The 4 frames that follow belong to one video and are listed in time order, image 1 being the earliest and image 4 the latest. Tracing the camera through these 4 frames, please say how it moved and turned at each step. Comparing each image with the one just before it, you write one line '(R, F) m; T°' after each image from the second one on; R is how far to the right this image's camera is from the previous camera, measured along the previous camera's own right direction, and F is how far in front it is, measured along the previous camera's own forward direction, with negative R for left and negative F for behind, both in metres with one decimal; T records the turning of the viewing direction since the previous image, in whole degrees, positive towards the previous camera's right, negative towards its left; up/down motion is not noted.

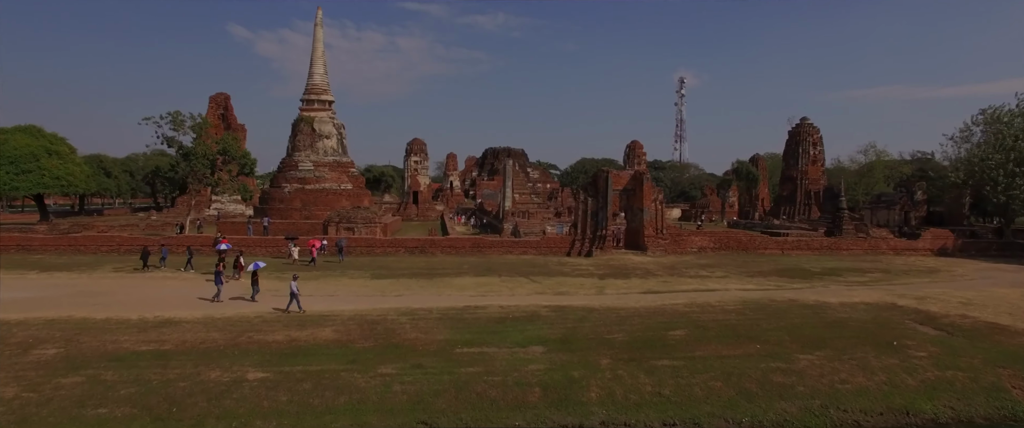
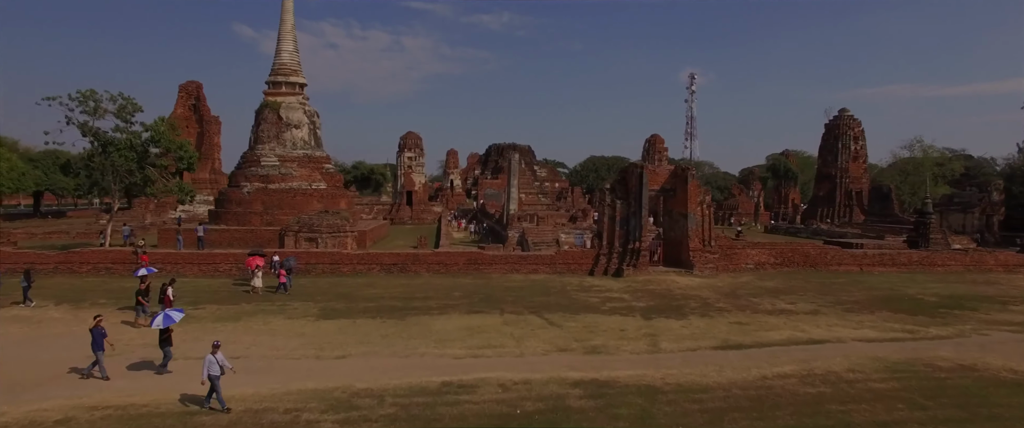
(0.0, +4.8) m; 0°
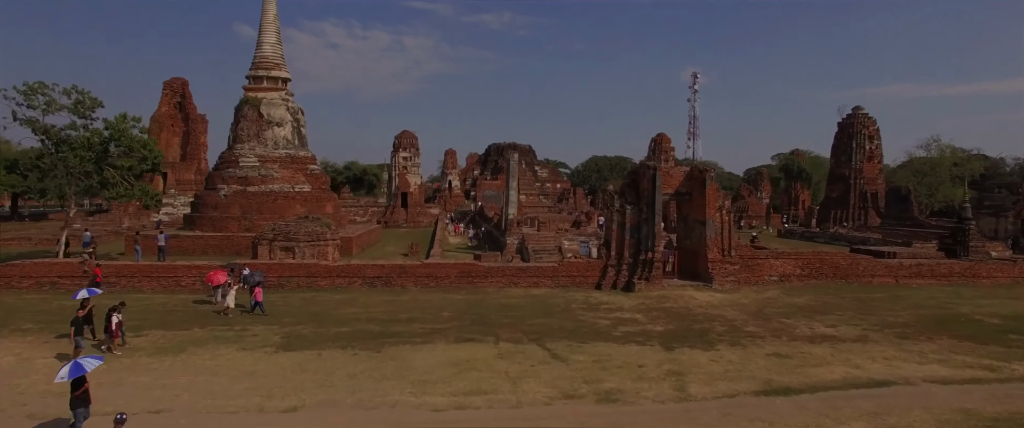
(+0.1, +1.7) m; 0°
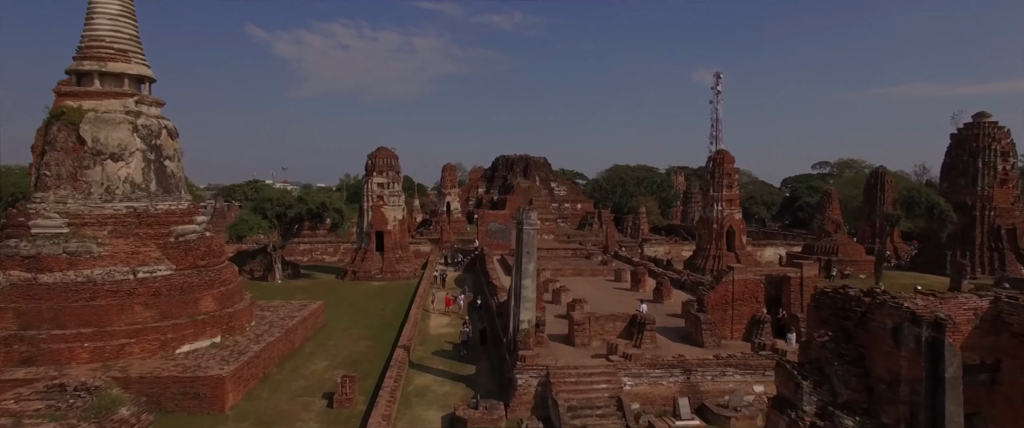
(-0.1, +9.8) m; -1°
